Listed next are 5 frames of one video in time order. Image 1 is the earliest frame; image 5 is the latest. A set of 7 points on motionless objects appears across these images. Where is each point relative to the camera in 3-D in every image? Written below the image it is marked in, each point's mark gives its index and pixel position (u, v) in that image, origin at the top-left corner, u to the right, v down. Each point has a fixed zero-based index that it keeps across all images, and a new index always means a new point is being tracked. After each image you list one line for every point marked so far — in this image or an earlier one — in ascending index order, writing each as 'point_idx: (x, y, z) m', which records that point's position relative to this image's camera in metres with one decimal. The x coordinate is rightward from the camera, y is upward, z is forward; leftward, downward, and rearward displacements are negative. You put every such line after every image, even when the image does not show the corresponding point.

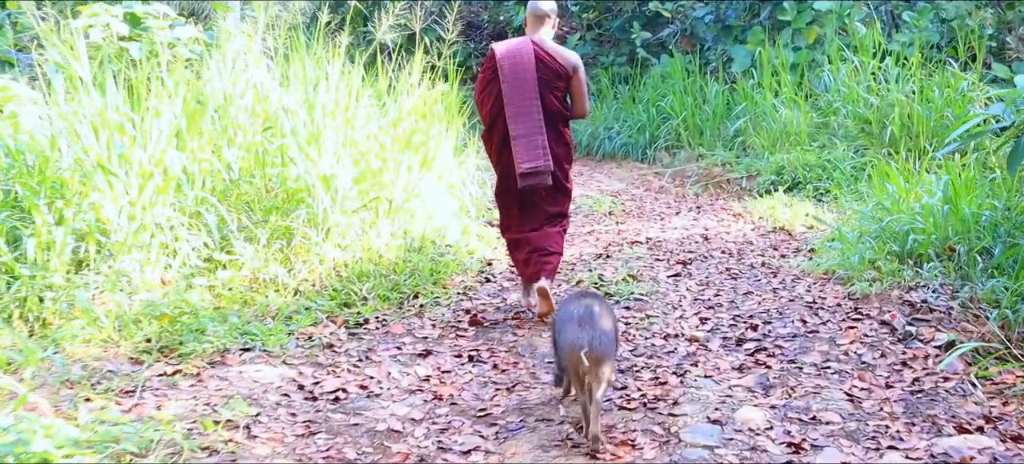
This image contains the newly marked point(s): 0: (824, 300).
0: (+1.0, -0.2, +4.1) m
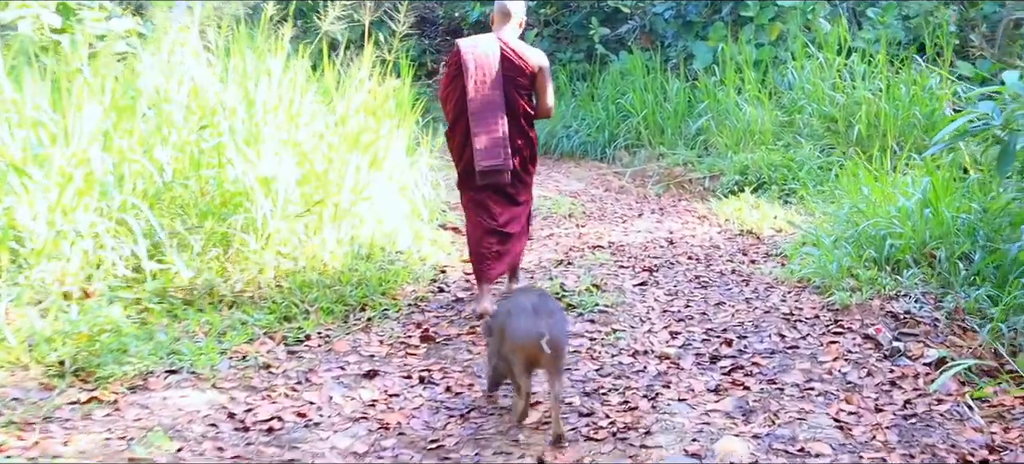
0: (+0.9, -0.2, +3.8) m
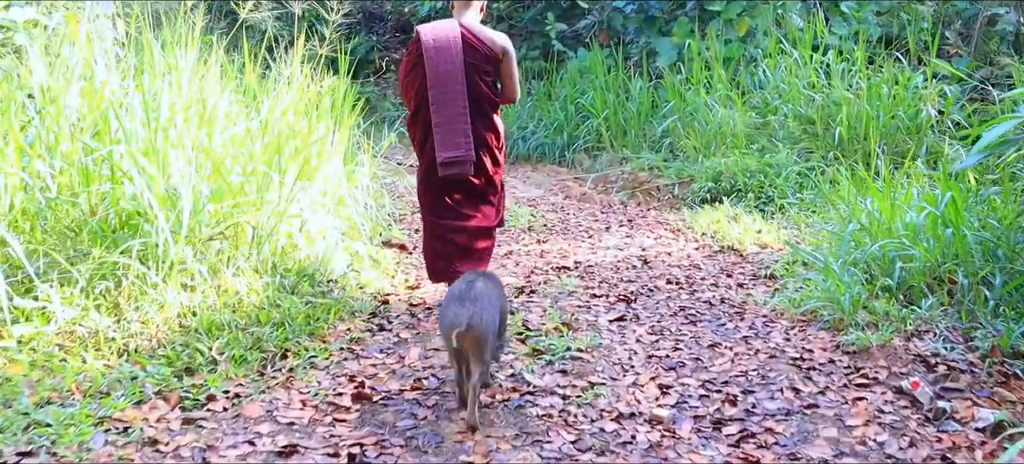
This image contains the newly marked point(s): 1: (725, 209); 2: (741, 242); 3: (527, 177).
0: (+0.8, -0.3, +3.2) m
1: (+1.1, +0.1, +6.2) m
2: (+1.0, 0.0, +5.3) m
3: (+0.1, +0.4, +8.4) m
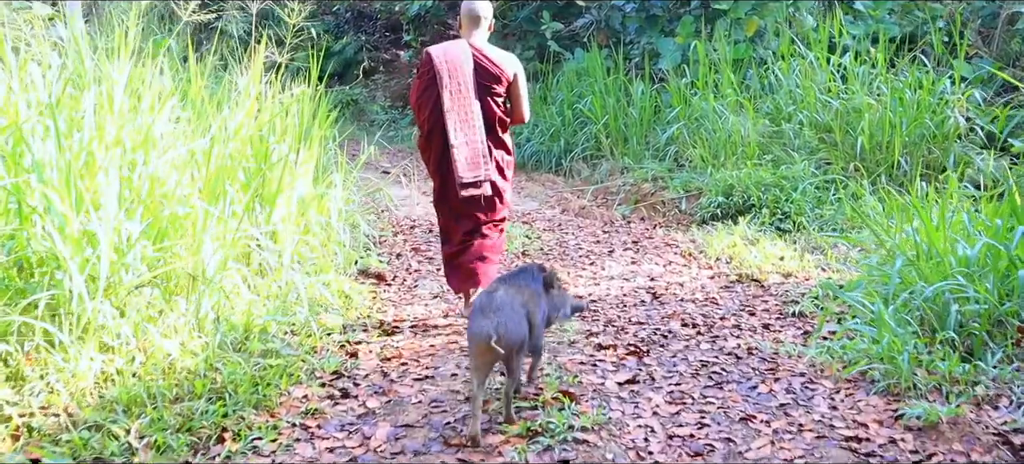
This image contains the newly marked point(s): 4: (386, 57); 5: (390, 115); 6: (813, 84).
0: (+0.8, -0.4, +2.6) m
1: (+1.0, 0.0, +5.6) m
2: (+0.9, -0.1, +4.7) m
3: (+0.1, +0.3, +7.8) m
4: (-1.1, +1.6, +11.3) m
5: (-1.0, +1.0, +10.3) m
6: (+1.7, +0.8, +7.1) m
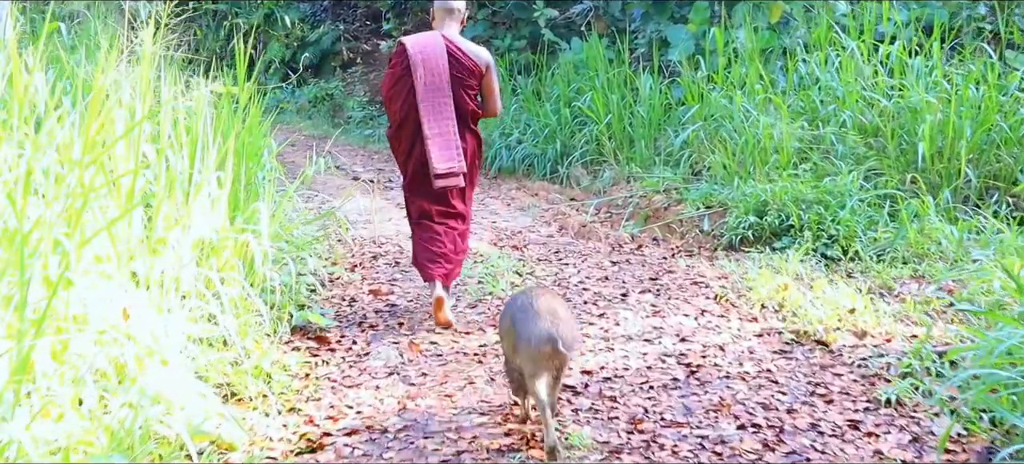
0: (+0.7, -0.6, +1.5) m
1: (+1.0, -0.1, +4.5) m
2: (+0.9, -0.3, +3.6) m
3: (0.0, +0.2, +6.7) m
4: (-1.2, +1.5, +10.1) m
5: (-1.1, +0.9, +9.2) m
6: (+1.7, +0.7, +6.0) m
